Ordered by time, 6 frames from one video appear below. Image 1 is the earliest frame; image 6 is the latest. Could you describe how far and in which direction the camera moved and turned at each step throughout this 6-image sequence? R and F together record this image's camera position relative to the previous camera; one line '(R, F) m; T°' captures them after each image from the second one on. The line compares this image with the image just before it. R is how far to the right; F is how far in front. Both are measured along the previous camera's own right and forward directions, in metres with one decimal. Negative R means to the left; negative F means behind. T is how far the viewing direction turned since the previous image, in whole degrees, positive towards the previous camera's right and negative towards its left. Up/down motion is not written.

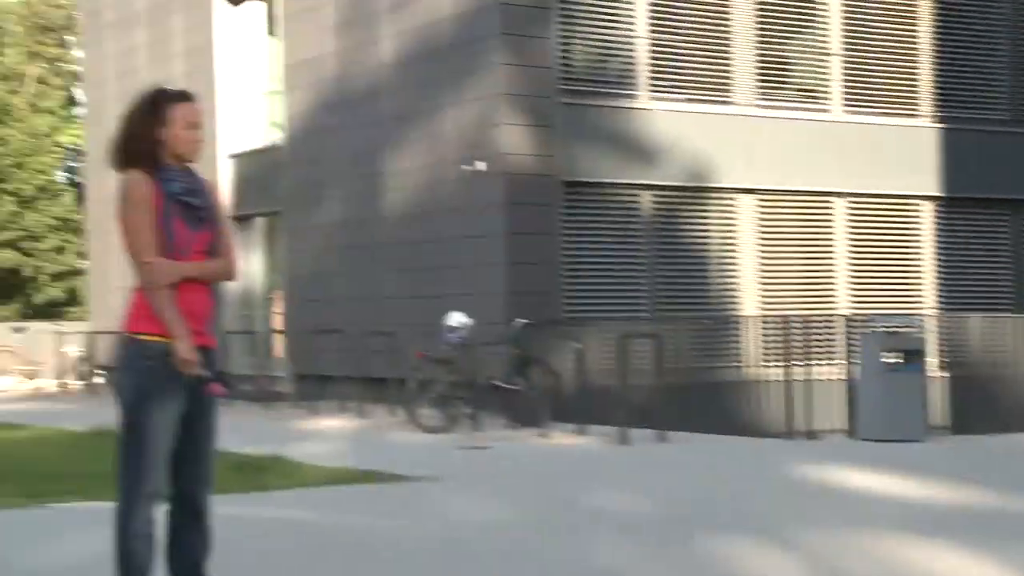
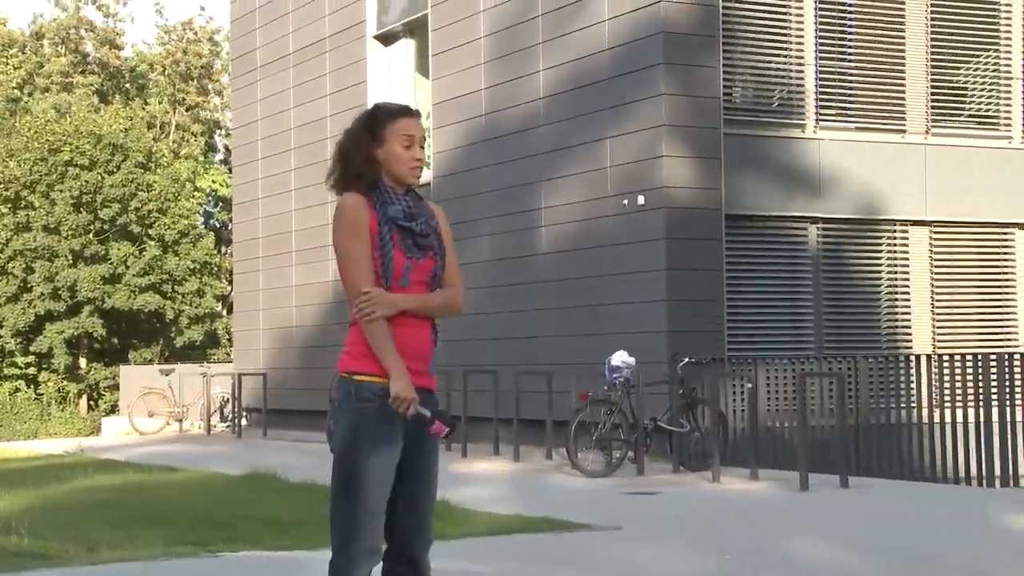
(-0.4, +0.5) m; -5°
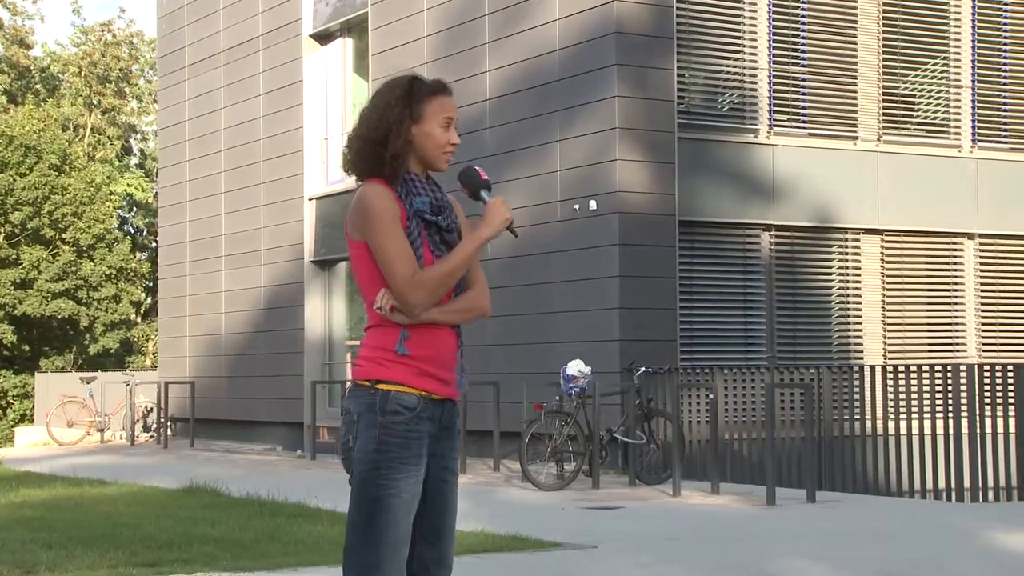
(-0.3, +0.5) m; +3°
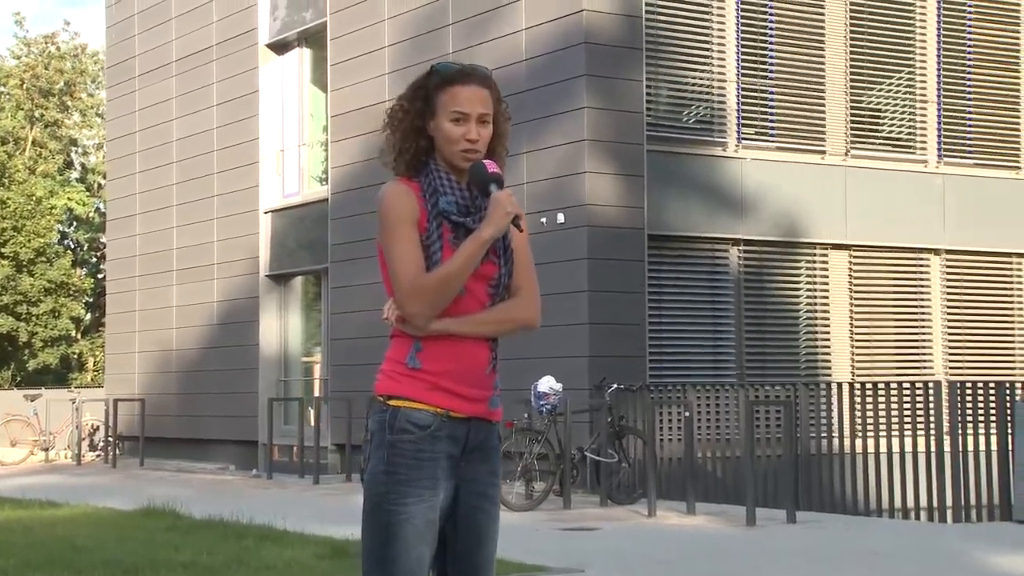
(-0.2, +0.3) m; +2°
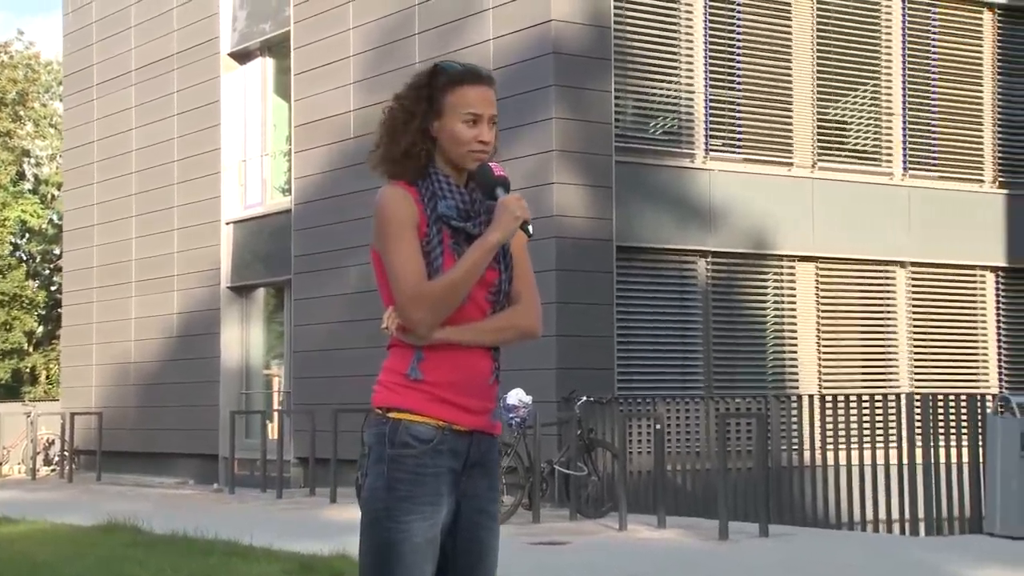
(-0.1, +0.1) m; +2°
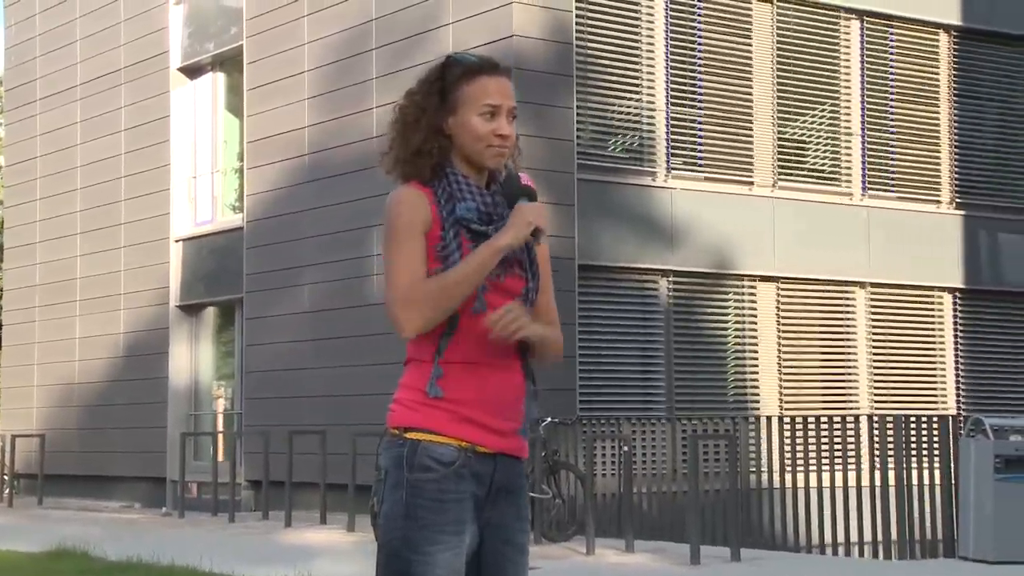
(-0.2, +0.2) m; +2°
